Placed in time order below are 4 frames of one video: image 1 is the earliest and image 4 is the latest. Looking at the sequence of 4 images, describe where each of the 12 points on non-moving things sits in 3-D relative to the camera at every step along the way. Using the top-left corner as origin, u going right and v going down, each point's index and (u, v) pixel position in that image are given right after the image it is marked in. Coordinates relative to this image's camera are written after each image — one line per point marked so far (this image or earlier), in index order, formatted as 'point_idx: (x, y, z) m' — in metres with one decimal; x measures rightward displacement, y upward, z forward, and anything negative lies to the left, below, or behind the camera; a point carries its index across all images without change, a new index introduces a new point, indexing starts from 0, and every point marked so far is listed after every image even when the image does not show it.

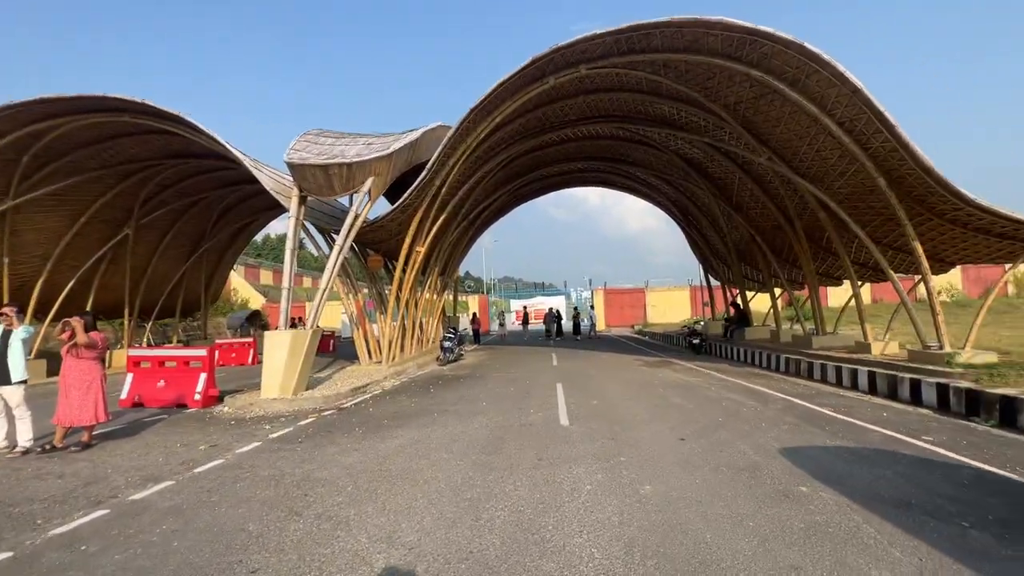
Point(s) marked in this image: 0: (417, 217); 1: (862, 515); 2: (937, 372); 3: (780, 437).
0: (-3.7, +2.8, +18.4) m
1: (+3.6, -2.4, +4.9) m
2: (+10.9, -2.1, +12.1) m
3: (+4.5, -2.5, +8.0) m
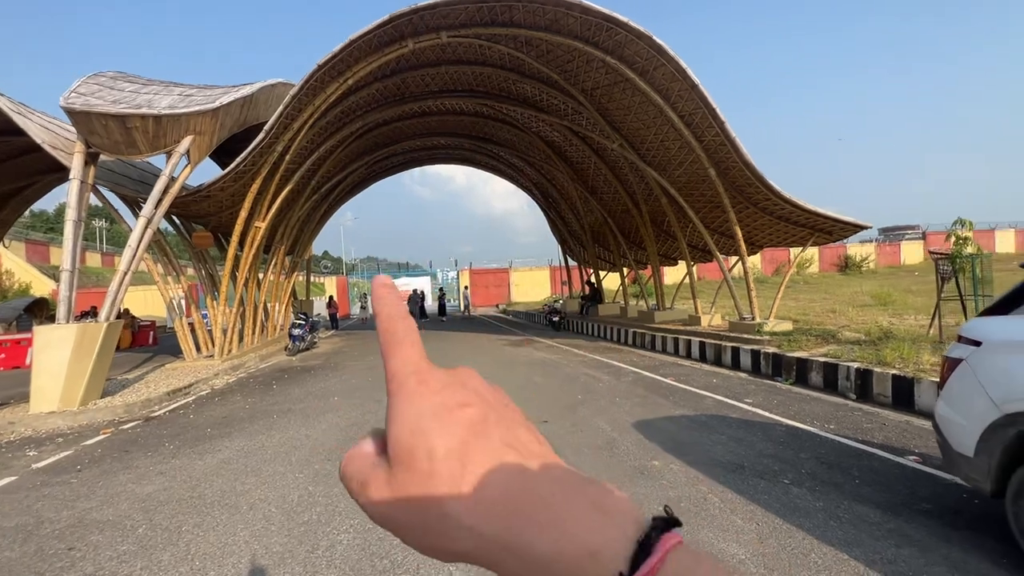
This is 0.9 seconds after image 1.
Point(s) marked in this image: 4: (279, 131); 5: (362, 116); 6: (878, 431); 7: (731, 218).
0: (-8.7, +3.4, +15.9) m
1: (+2.1, -2.2, +5.2) m
2: (+7.1, -1.5, +14.1) m
3: (+2.1, -2.2, +8.4) m
4: (-7.7, +5.2, +15.7) m
5: (-6.1, +7.0, +19.4) m
6: (+5.5, -2.1, +7.1) m
7: (+6.9, +2.3, +15.1) m
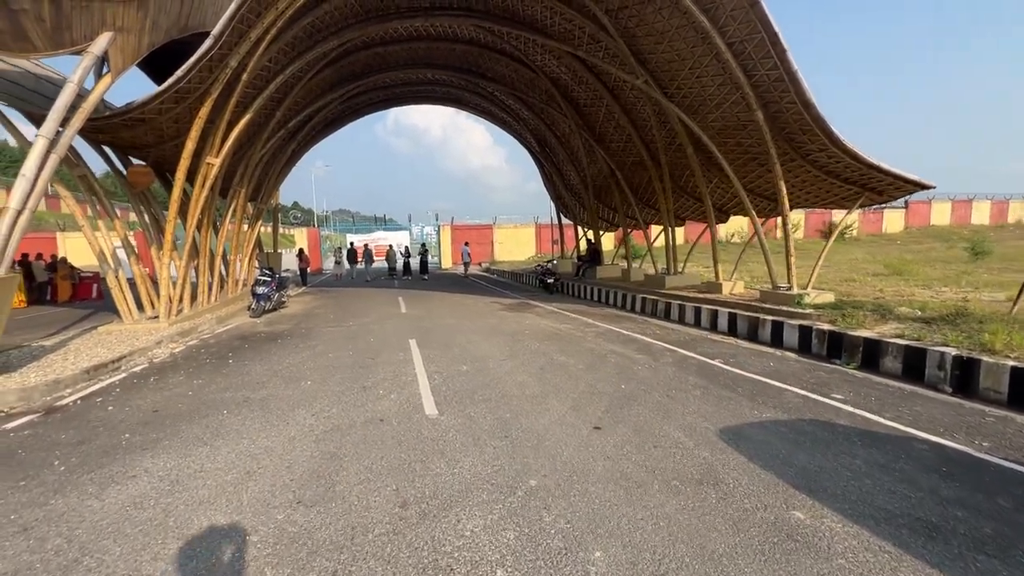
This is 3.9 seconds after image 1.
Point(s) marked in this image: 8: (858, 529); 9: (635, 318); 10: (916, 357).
0: (-8.4, +4.8, +12.8) m
1: (+2.8, -1.9, +3.3) m
2: (+7.3, -0.6, +12.3) m
3: (+2.6, -1.7, +6.5) m
4: (-7.4, +6.5, +12.5) m
5: (-6.0, +8.7, +16.1) m
6: (+6.0, -1.8, +5.3) m
7: (+7.2, +3.3, +12.9) m
8: (+2.7, -1.9, +3.8) m
9: (+4.0, -1.0, +15.3) m
10: (+7.3, -1.3, +8.6) m
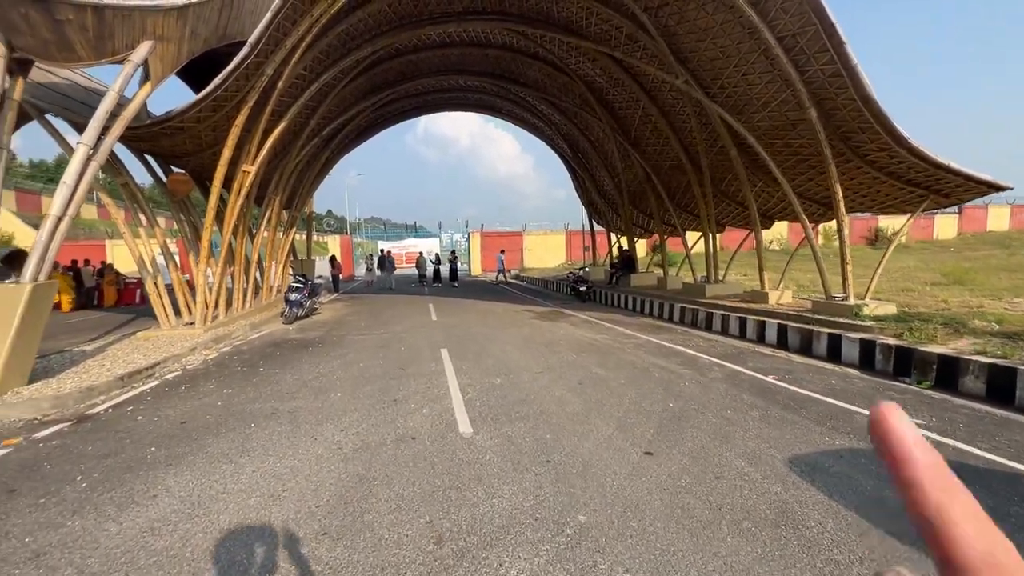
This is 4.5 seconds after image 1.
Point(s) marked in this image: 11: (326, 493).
0: (-7.5, +4.6, +12.9) m
1: (+3.1, -2.0, +2.6) m
2: (+8.2, -0.9, +11.4) m
3: (+3.1, -1.8, +5.8) m
4: (-6.5, +6.4, +12.6) m
5: (-4.8, +8.4, +16.1) m
6: (+6.4, -2.0, +4.5) m
7: (+8.1, +3.0, +12.1) m
8: (+3.1, -2.0, +3.1) m
9: (+5.0, -1.3, +14.5) m
10: (+8.0, -1.5, +7.7) m
11: (-1.7, -1.9, +4.4) m
